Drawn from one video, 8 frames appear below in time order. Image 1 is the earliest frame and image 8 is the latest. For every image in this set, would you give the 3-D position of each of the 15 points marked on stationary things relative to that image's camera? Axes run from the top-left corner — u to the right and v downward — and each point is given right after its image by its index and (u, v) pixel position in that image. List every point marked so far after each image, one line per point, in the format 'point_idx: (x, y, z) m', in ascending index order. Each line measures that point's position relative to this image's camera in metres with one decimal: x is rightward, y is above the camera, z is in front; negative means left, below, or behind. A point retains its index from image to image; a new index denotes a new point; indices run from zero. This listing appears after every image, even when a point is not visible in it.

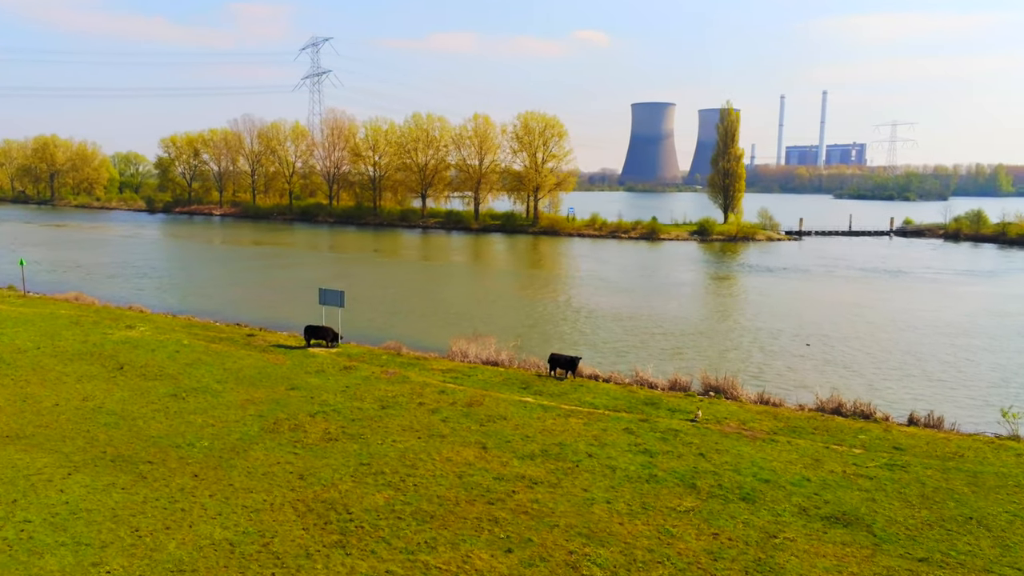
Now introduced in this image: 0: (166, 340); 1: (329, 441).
0: (-9.2, -1.4, +19.9) m
1: (-3.1, -2.6, +12.6) m
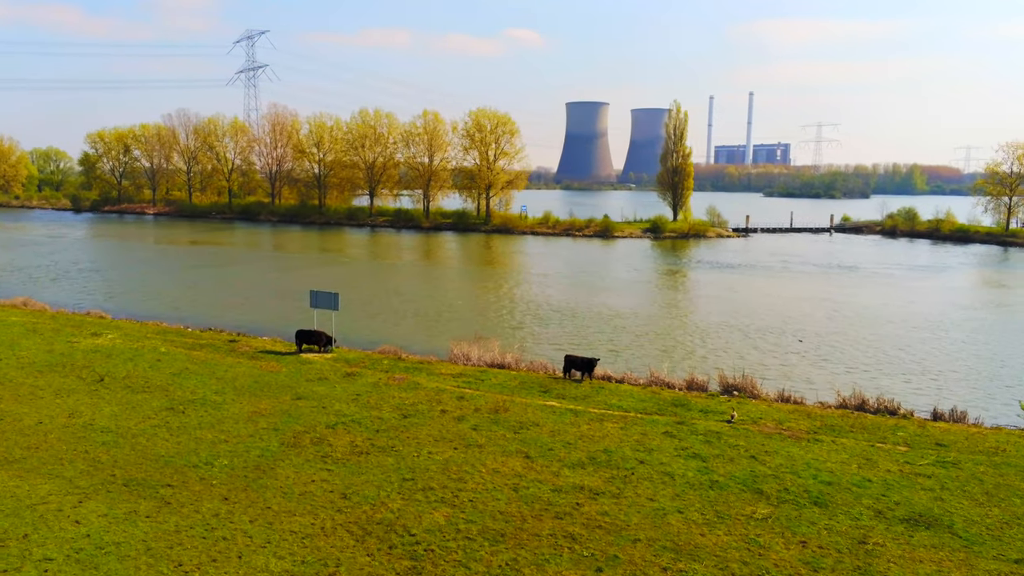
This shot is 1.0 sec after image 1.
0: (-9.1, -1.5, +18.5) m
1: (-2.4, -2.6, +11.7) m
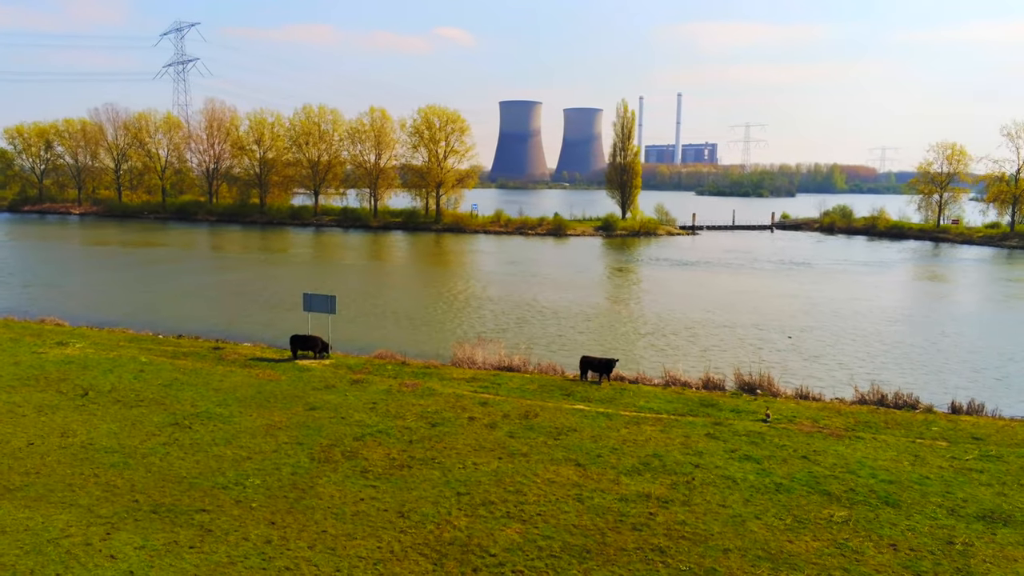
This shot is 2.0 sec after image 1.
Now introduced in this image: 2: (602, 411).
0: (-9.0, -1.6, +17.1) m
1: (-1.6, -2.6, +11.0) m
2: (+1.7, -2.3, +13.7) m
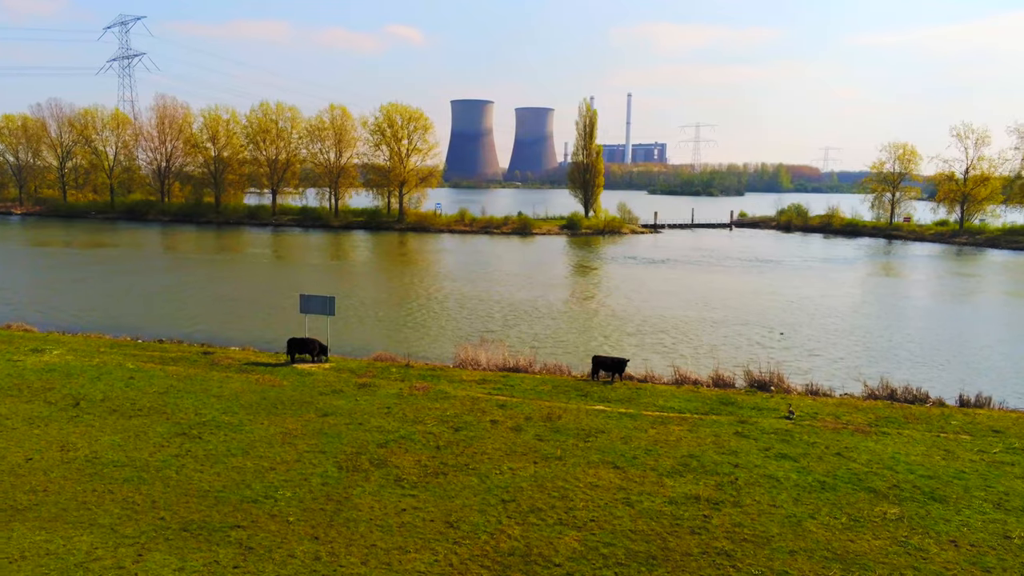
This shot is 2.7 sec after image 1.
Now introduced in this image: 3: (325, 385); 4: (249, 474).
0: (-8.8, -1.7, +16.2) m
1: (-1.1, -2.6, +10.5) m
2: (+2.0, -2.2, +13.5) m
3: (-3.8, -1.9, +15.0) m
4: (-3.7, -2.6, +10.5) m
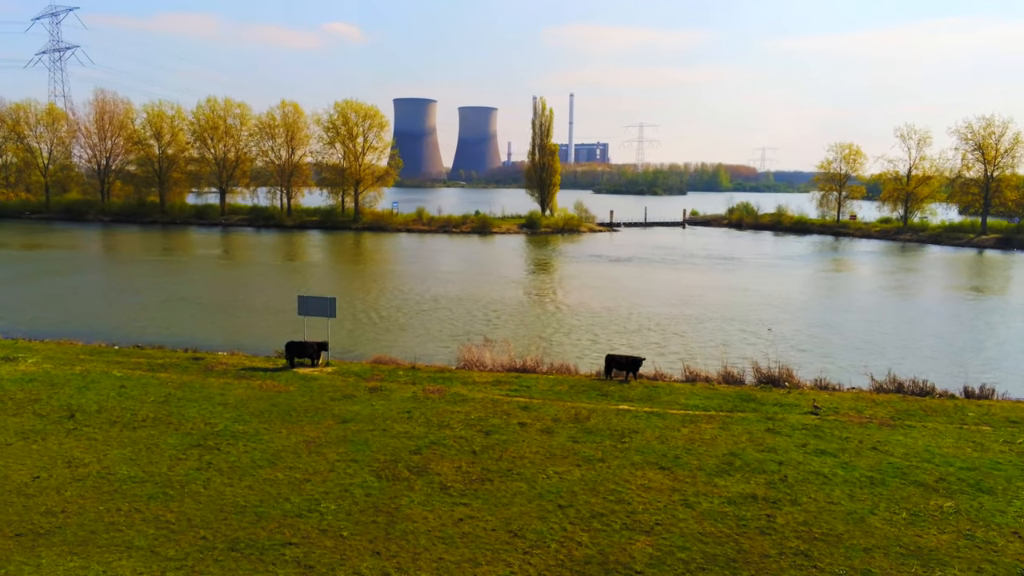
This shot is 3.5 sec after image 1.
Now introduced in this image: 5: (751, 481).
0: (-8.6, -1.7, +15.2) m
1: (-0.4, -2.6, +10.1) m
2: (+2.4, -2.2, +13.3) m
3: (-3.4, -2.0, +14.4) m
4: (-3.0, -2.6, +9.9) m
5: (+3.3, -2.7, +10.3) m
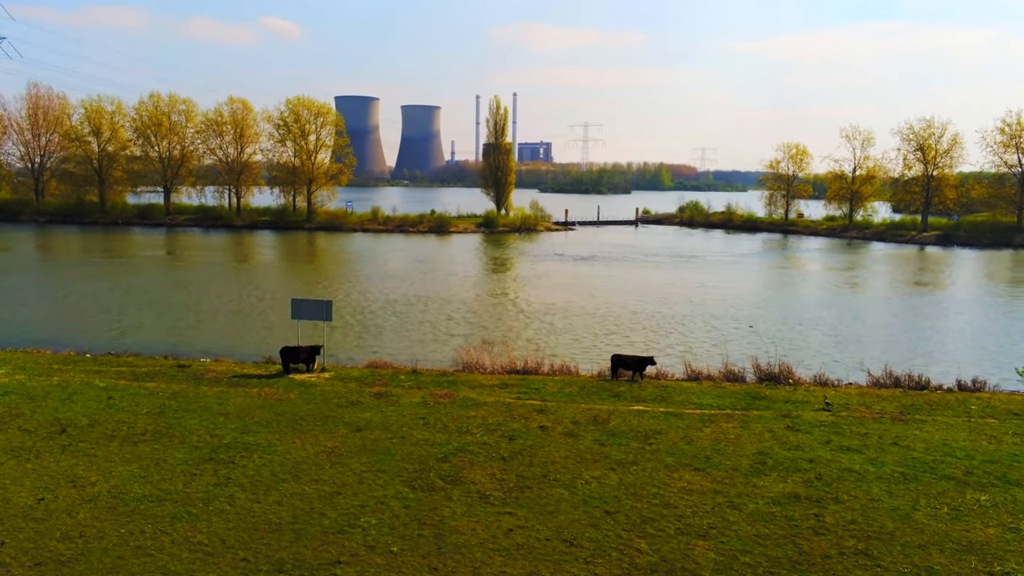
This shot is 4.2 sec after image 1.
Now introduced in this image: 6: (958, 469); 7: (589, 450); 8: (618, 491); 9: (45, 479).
0: (-8.4, -1.8, +14.2) m
1: (+0.1, -2.6, +9.8) m
2: (+2.7, -2.2, +13.2) m
3: (-3.3, -2.0, +13.8) m
4: (-2.5, -2.7, +9.4) m
5: (+3.8, -2.6, +10.2) m
6: (+6.3, -2.6, +10.7) m
7: (+1.1, -2.4, +11.3) m
8: (+1.4, -2.7, +9.8) m
9: (-6.2, -2.5, +9.9) m
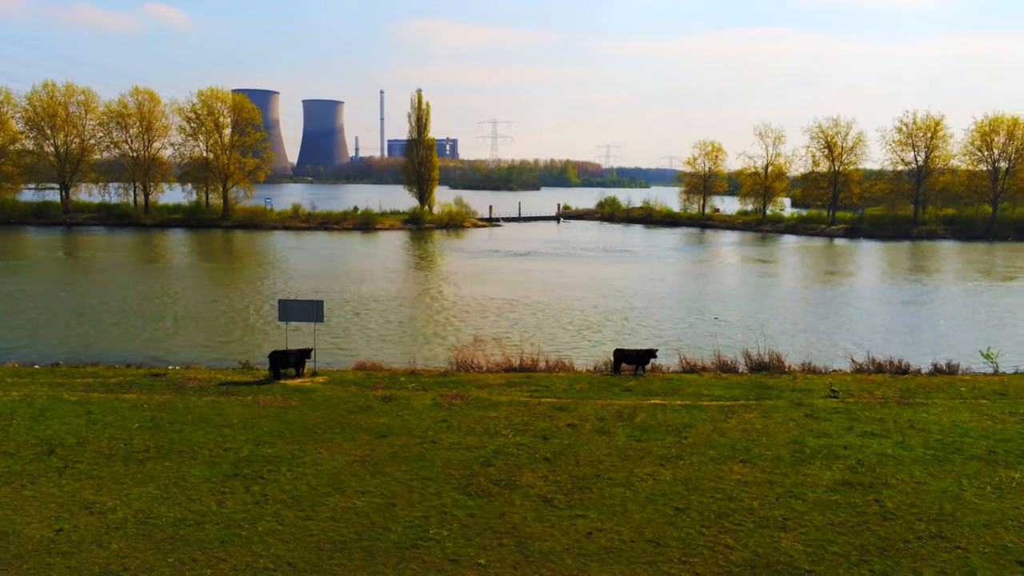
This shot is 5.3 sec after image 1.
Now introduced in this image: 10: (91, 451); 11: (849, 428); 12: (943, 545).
0: (-8.2, -1.9, +12.8) m
1: (+0.9, -2.6, +9.5) m
2: (+3.0, -2.0, +13.2) m
3: (-3.0, -2.0, +13.0) m
4: (-1.6, -2.6, +8.7) m
5: (+4.5, -2.5, +10.4) m
6: (+6.9, -2.4, +11.1) m
7: (+1.7, -2.3, +11.1) m
8: (+2.1, -2.6, +9.7) m
9: (-5.4, -2.6, +8.8) m
10: (-6.0, -2.3, +10.5) m
11: (+5.4, -2.2, +12.0) m
12: (+4.7, -2.8, +8.2) m
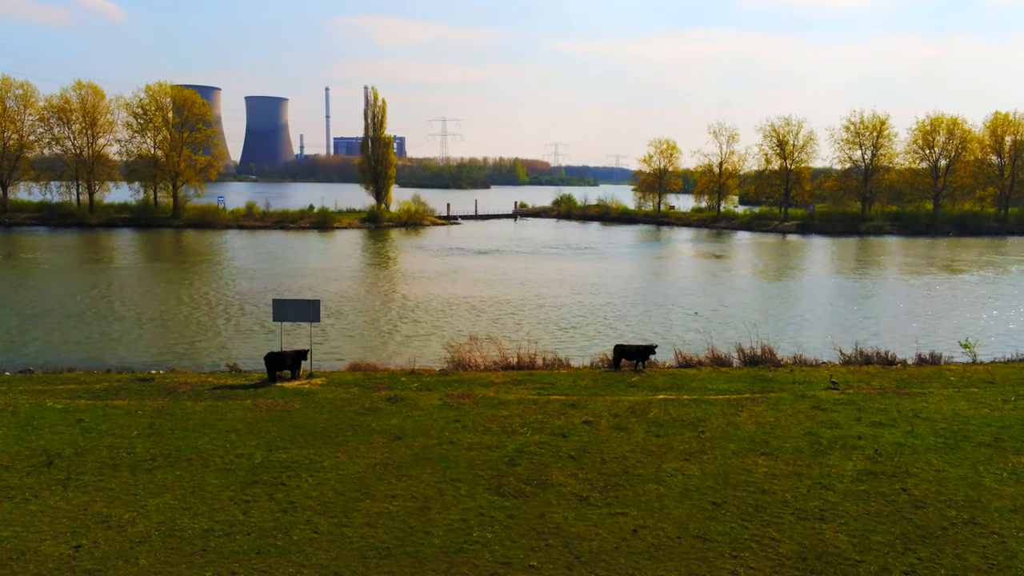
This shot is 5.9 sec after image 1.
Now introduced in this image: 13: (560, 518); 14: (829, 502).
0: (-8.0, -1.9, +12.1) m
1: (+1.3, -2.5, +9.4) m
2: (+3.2, -1.9, +13.2) m
3: (-2.8, -1.9, +12.7) m
4: (-1.2, -2.6, +8.5) m
5: (+4.8, -2.4, +10.5) m
6: (+7.2, -2.3, +11.4) m
7: (+2.0, -2.3, +11.0) m
8: (+2.5, -2.5, +9.6) m
9: (-4.9, -2.6, +8.3) m
10: (-5.6, -2.3, +9.9) m
11: (+5.6, -2.1, +12.2) m
12: (+5.2, -2.7, +8.4) m
13: (+0.5, -2.6, +8.5) m
14: (+3.8, -2.6, +9.1) m
